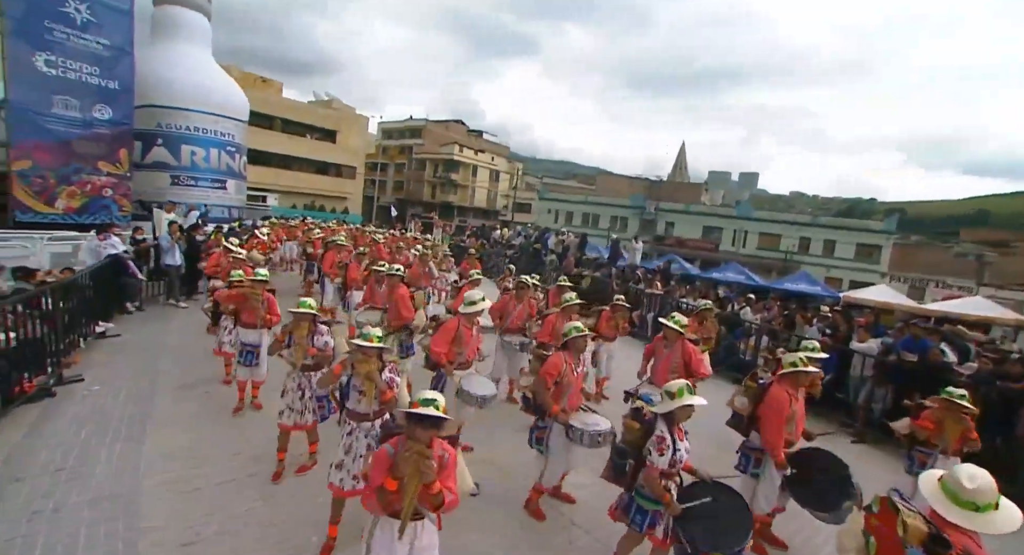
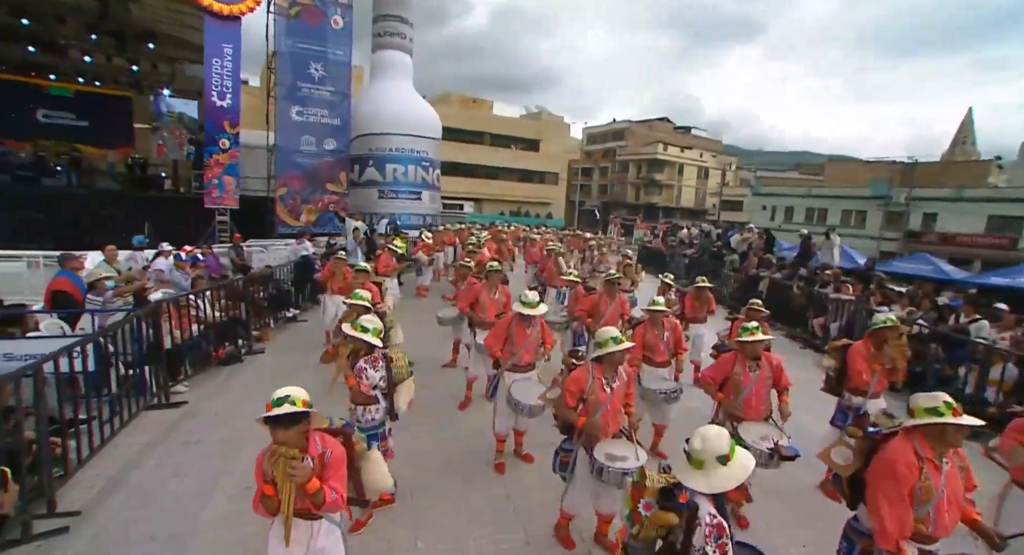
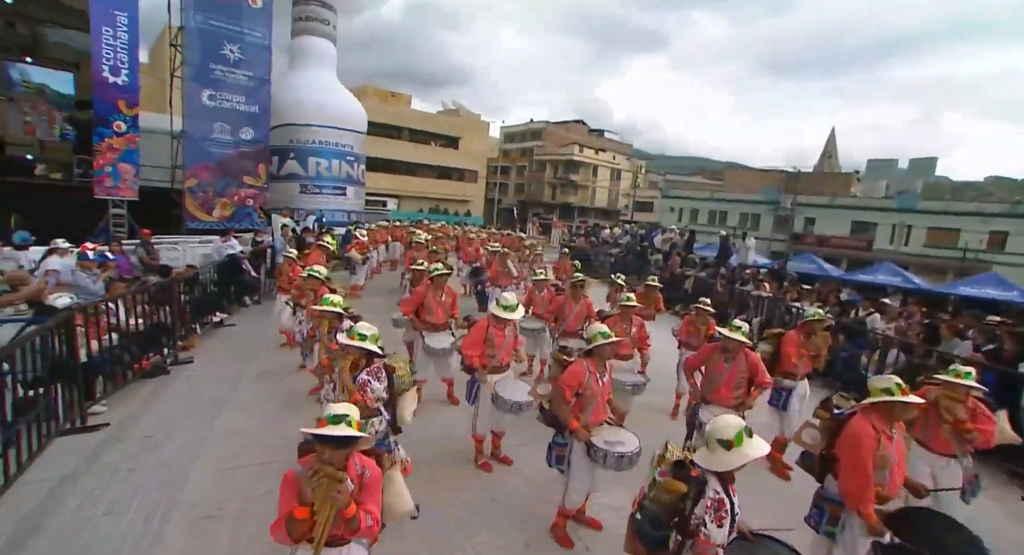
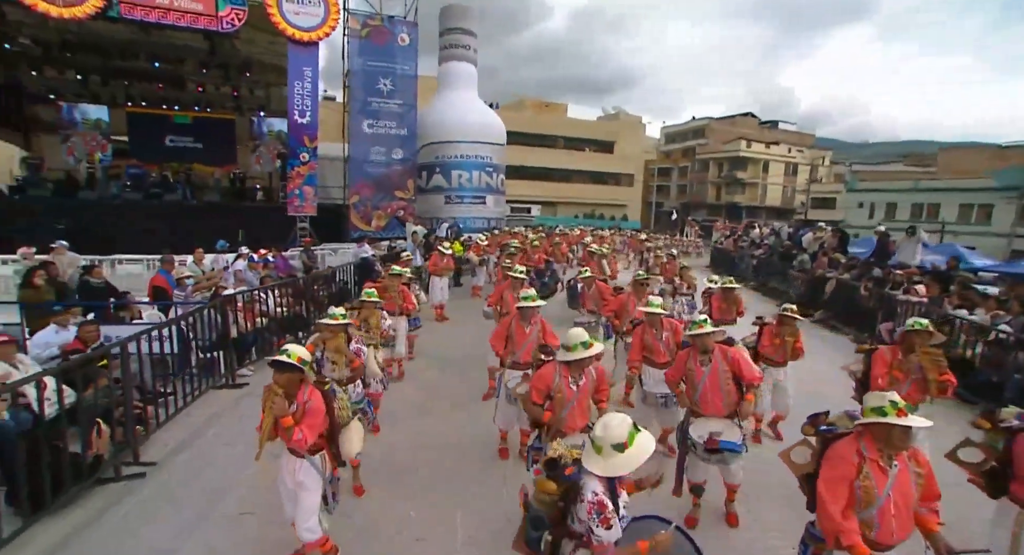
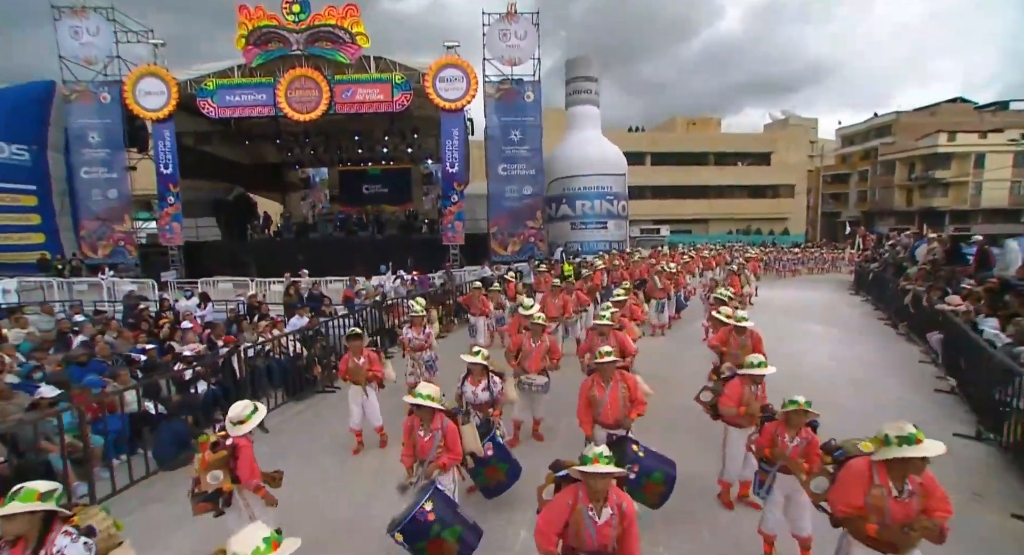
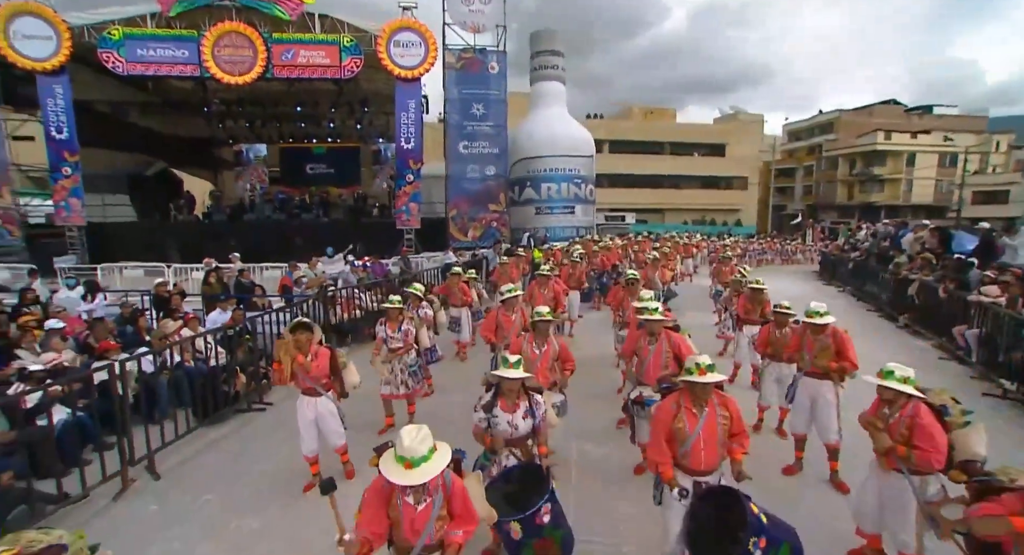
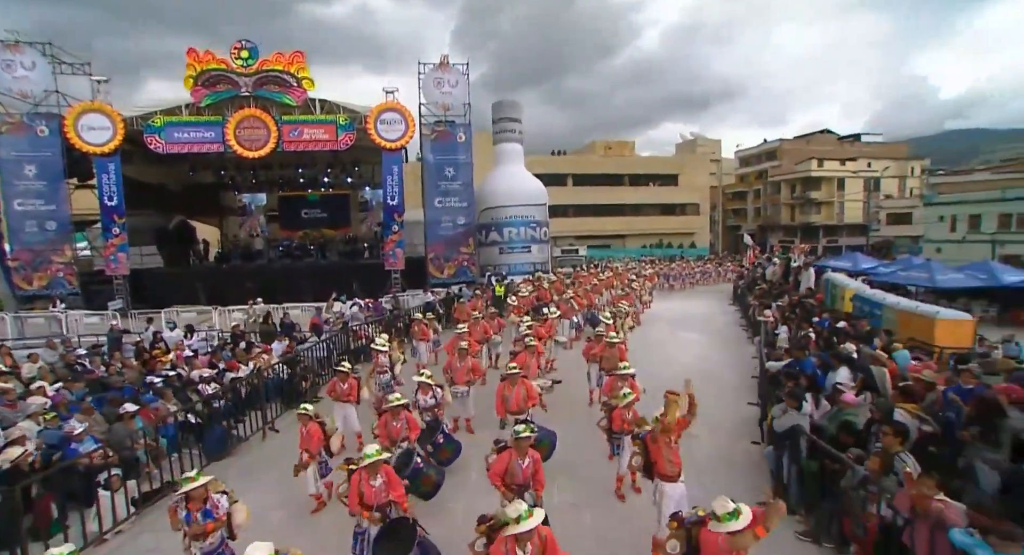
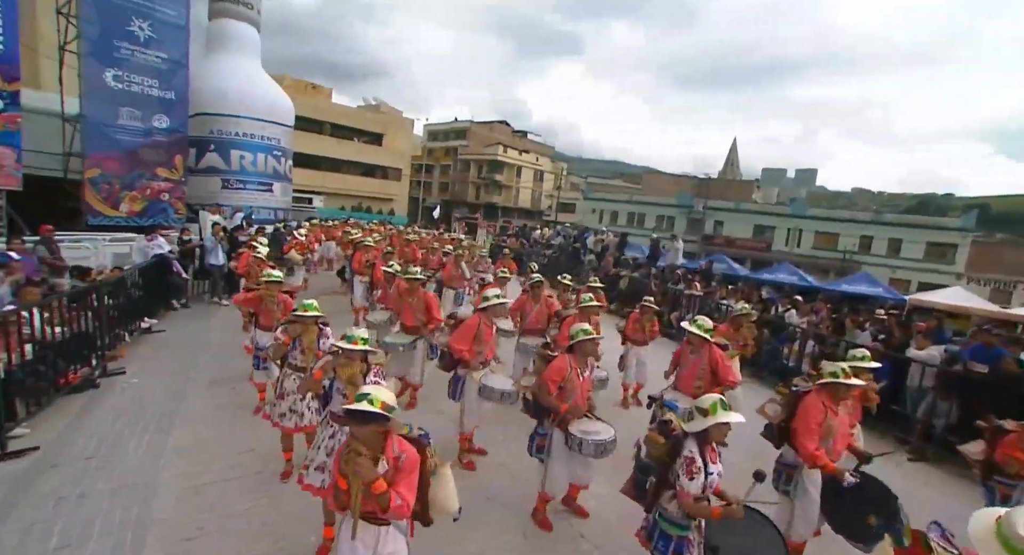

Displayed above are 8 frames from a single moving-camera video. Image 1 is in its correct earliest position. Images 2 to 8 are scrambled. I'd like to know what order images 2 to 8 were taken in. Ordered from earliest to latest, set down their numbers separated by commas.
8, 3, 2, 4, 6, 5, 7
